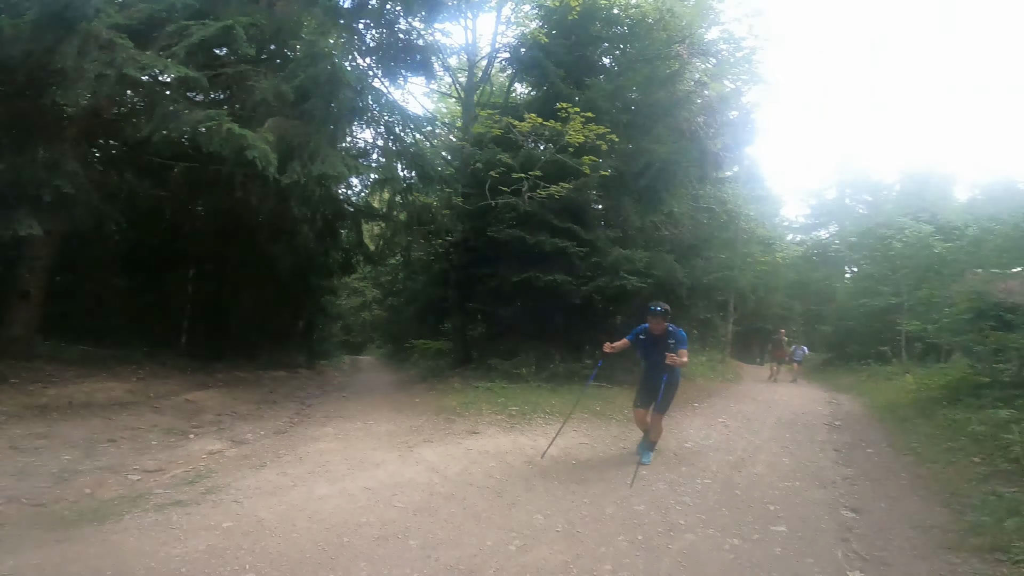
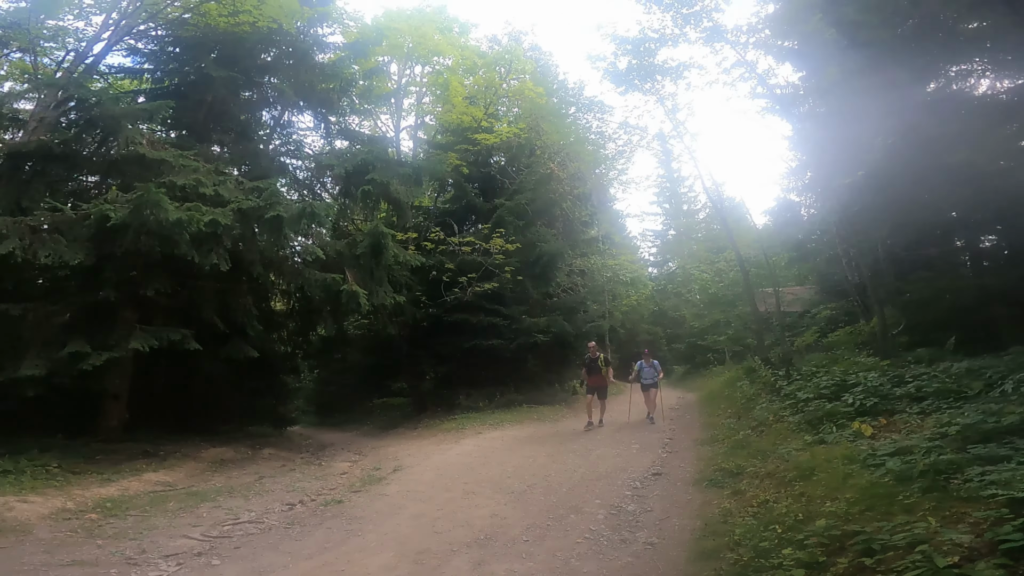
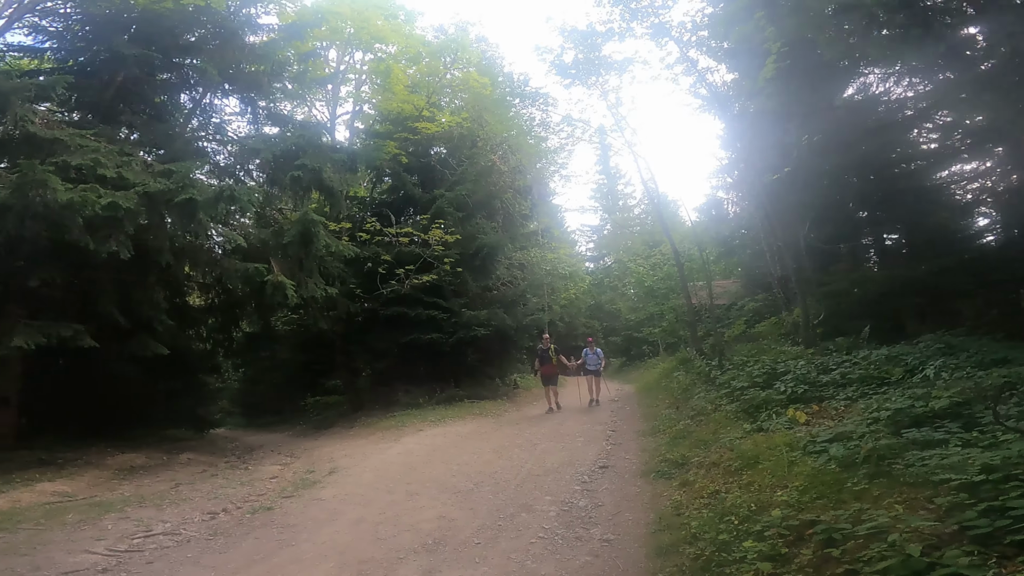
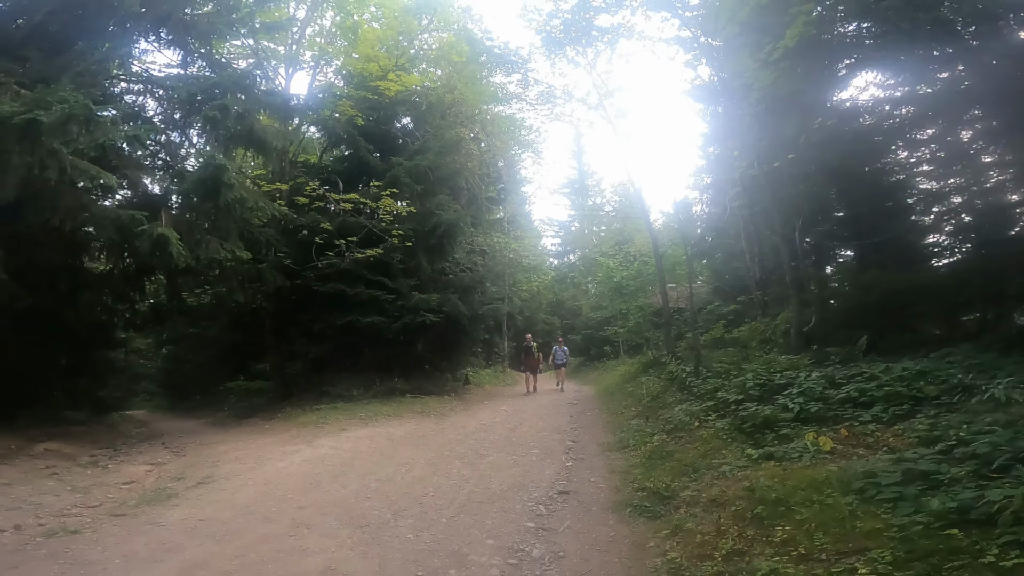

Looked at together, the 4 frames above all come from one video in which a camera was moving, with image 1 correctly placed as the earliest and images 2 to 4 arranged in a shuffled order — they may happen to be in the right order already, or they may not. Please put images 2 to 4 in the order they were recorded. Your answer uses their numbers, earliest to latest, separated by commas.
4, 3, 2
